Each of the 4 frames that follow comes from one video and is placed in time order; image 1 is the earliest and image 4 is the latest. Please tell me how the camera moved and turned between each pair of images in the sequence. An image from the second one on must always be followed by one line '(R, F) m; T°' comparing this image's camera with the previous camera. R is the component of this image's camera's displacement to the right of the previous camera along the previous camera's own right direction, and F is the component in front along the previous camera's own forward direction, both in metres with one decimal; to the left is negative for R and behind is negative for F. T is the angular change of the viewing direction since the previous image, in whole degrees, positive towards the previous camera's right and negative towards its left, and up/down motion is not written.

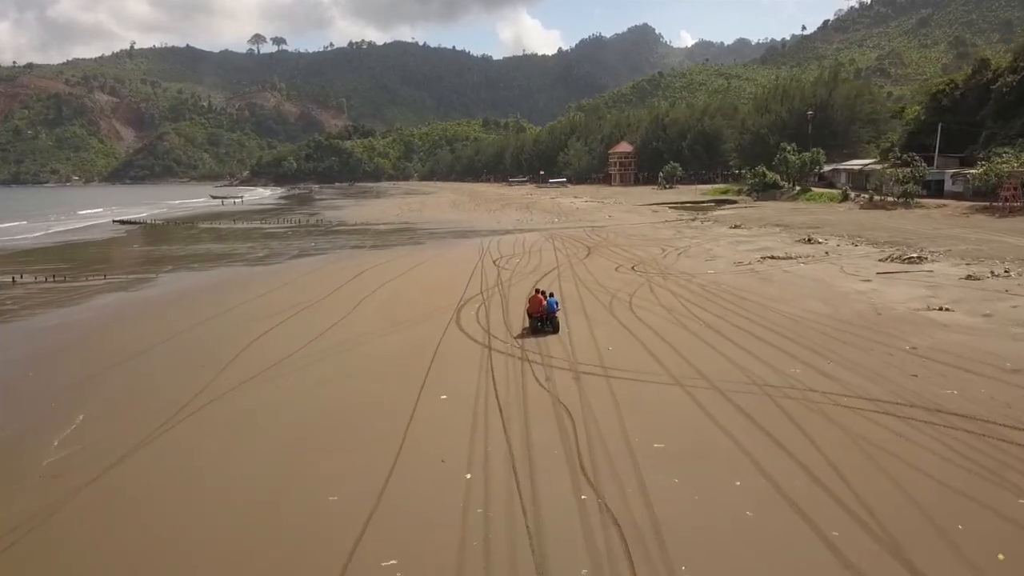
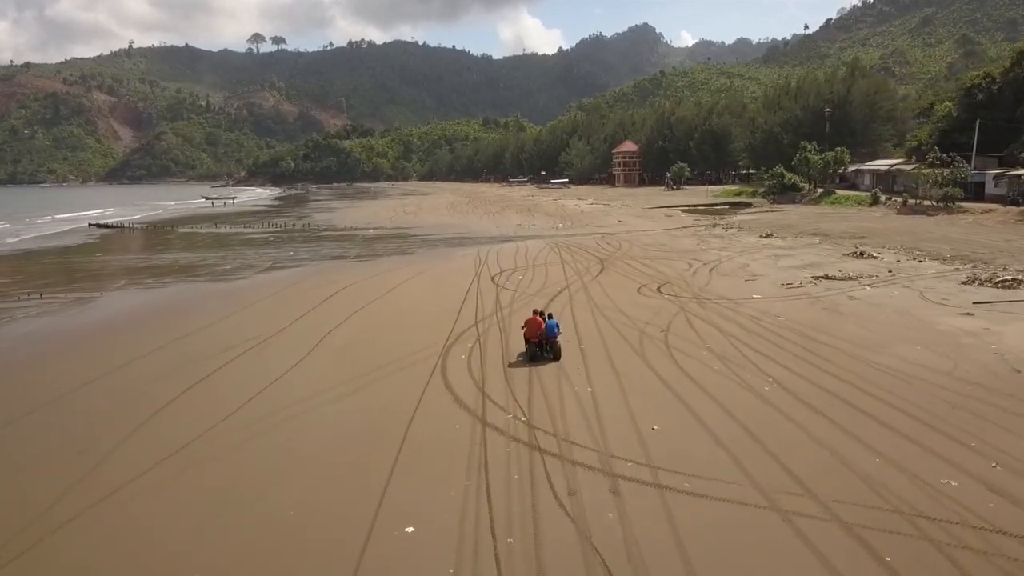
(0.0, +3.2) m; 0°
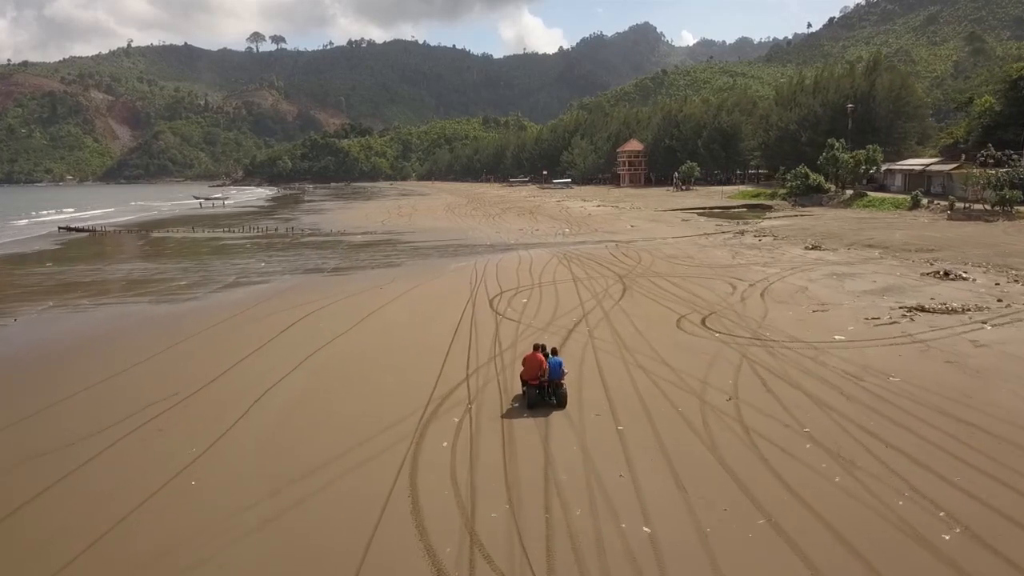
(0.0, +3.6) m; 0°
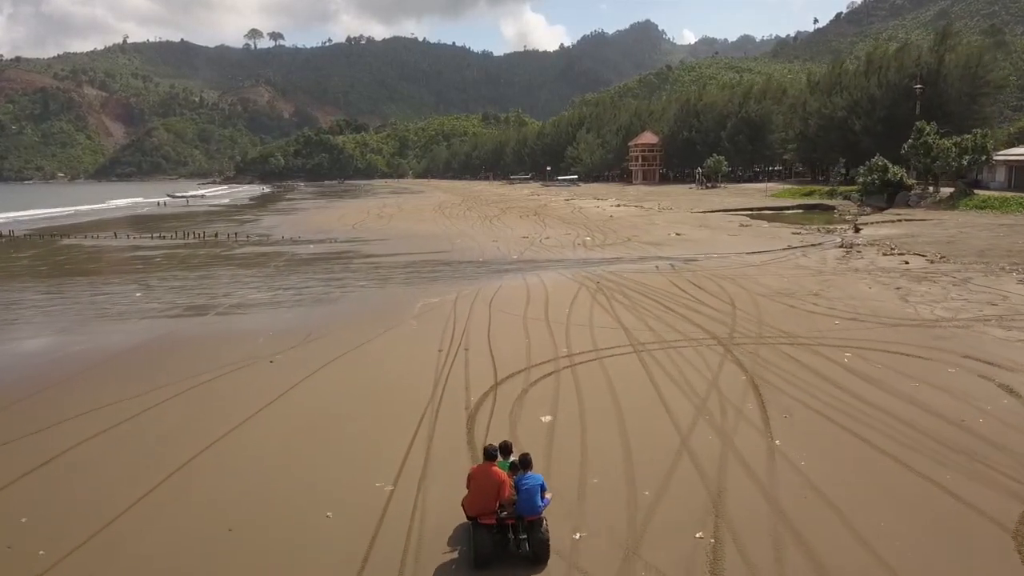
(-0.1, +8.7) m; 0°
